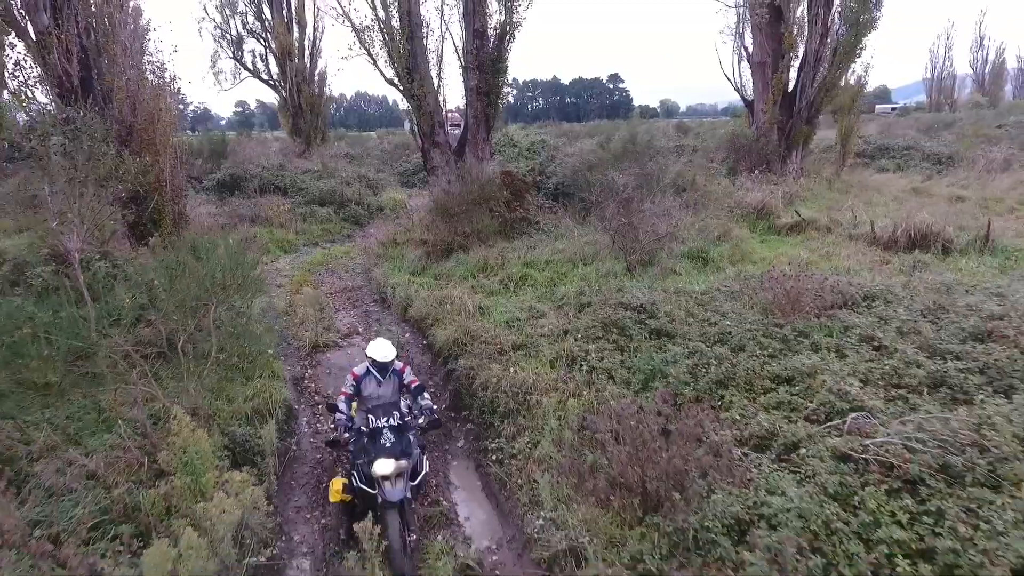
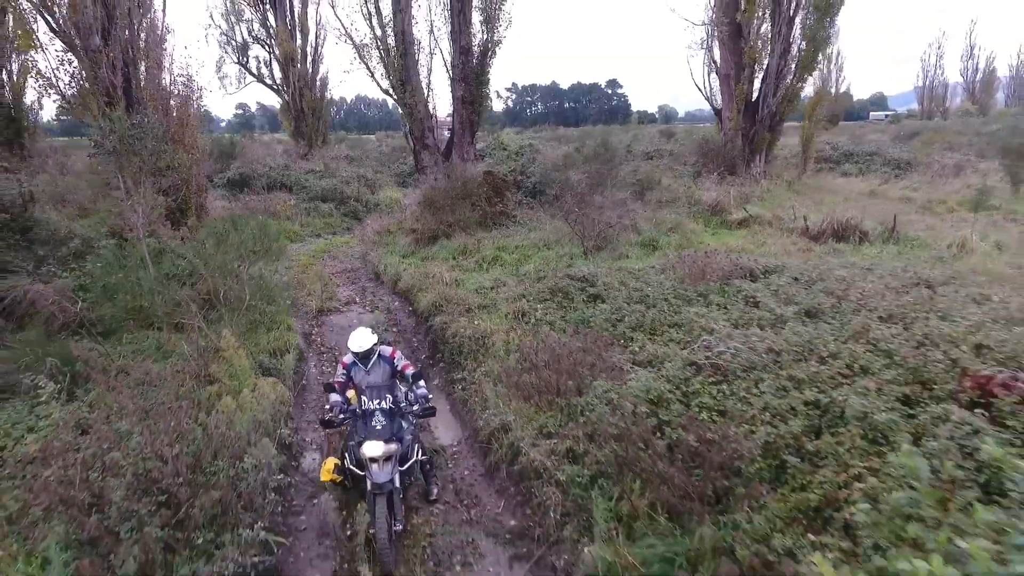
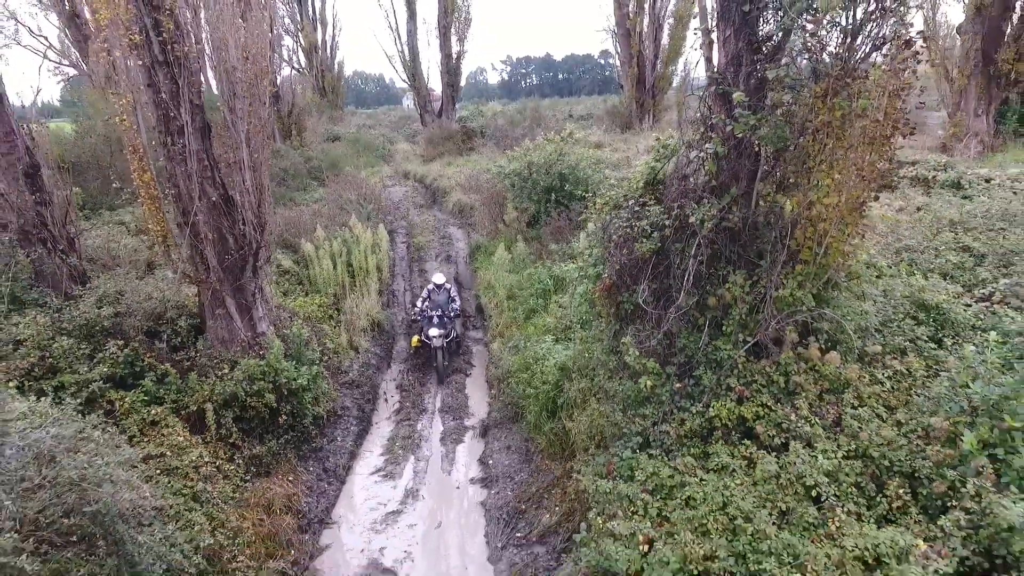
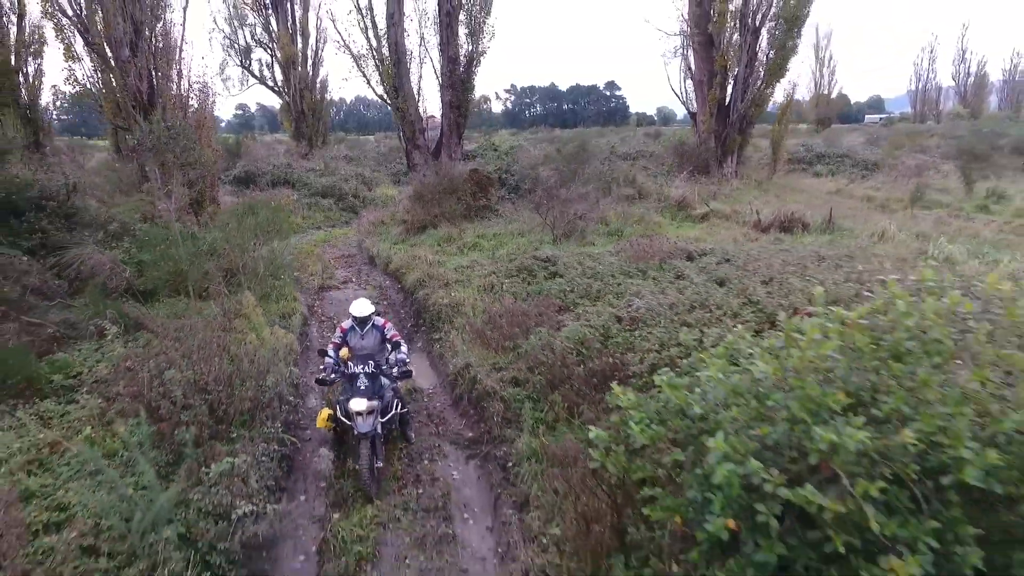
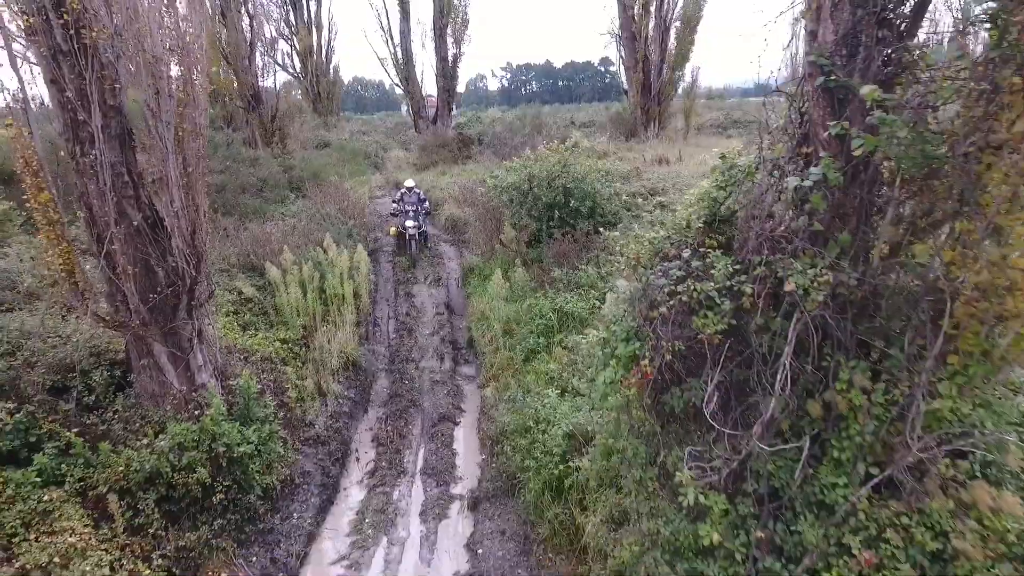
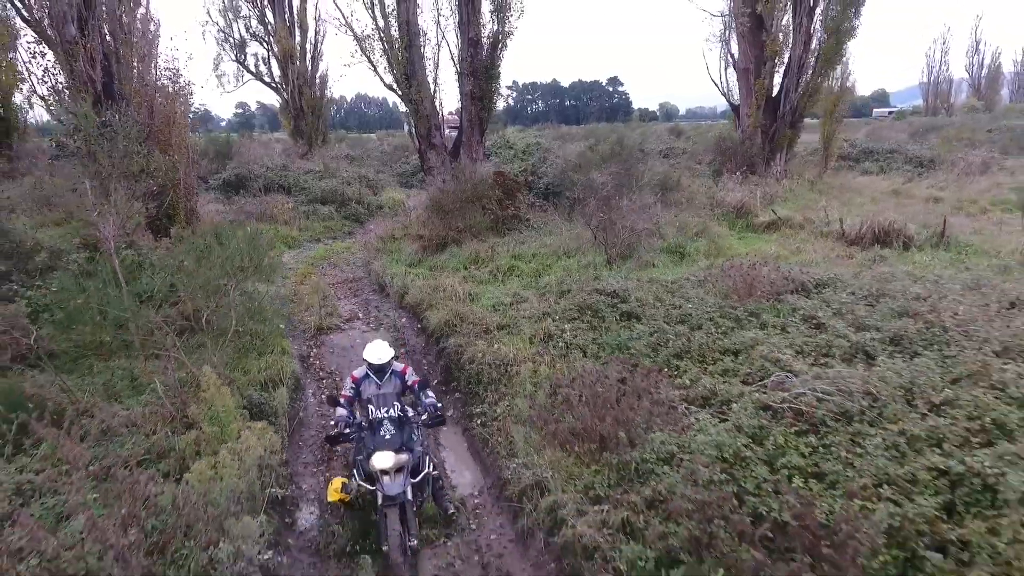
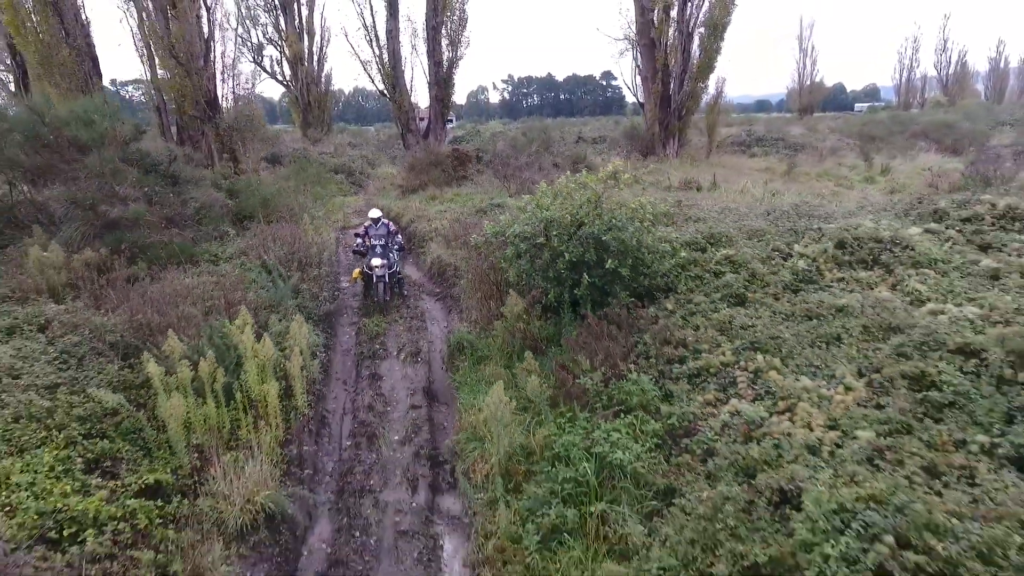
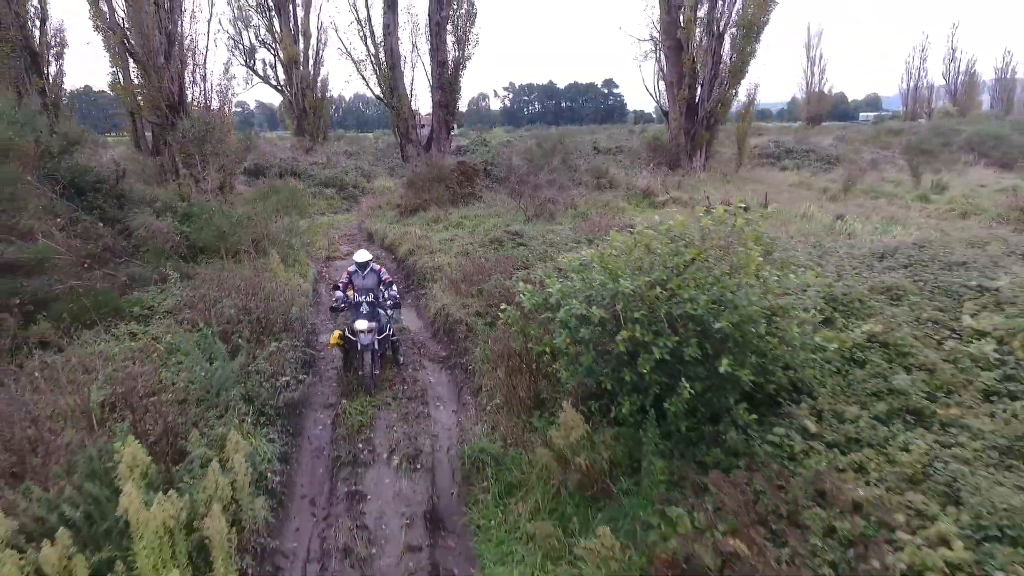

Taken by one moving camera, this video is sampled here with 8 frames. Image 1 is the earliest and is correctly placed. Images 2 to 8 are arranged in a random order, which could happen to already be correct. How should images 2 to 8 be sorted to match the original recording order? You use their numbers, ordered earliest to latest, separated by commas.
6, 2, 4, 8, 7, 5, 3
